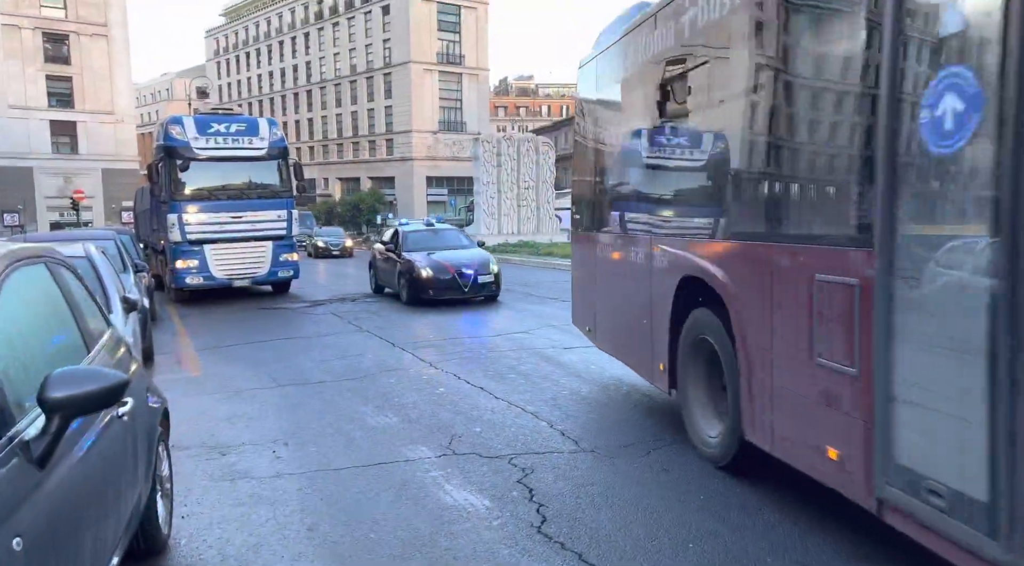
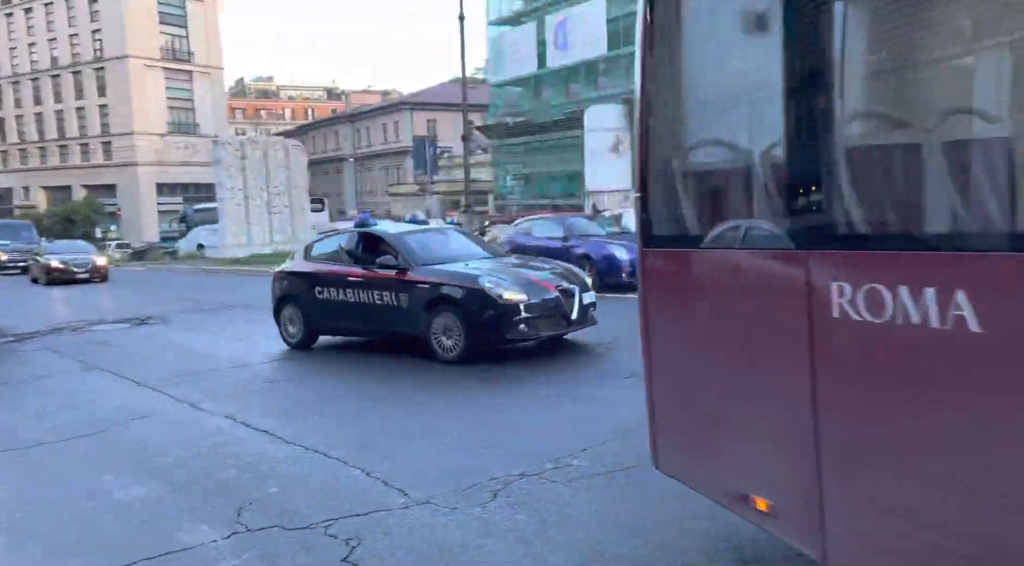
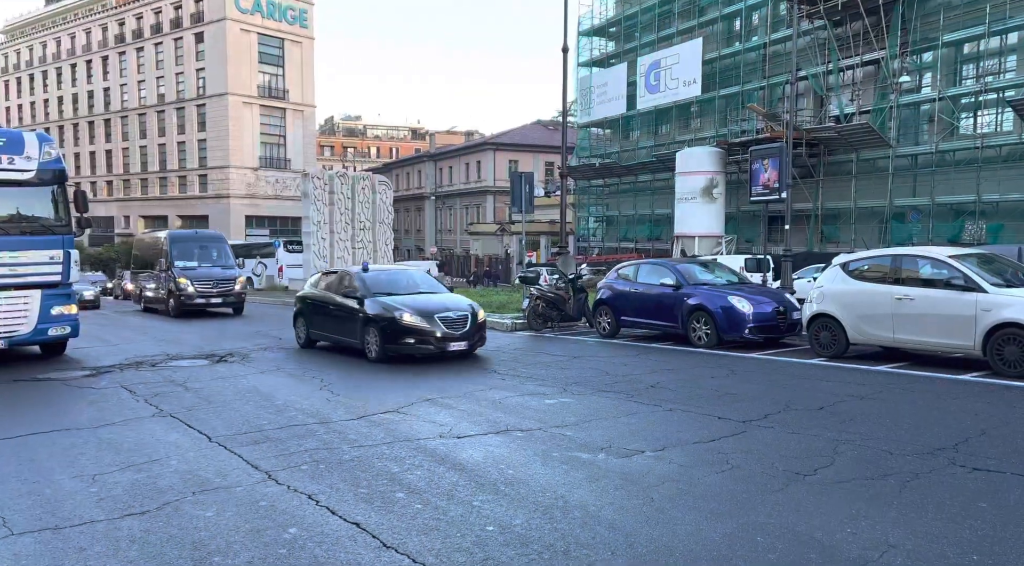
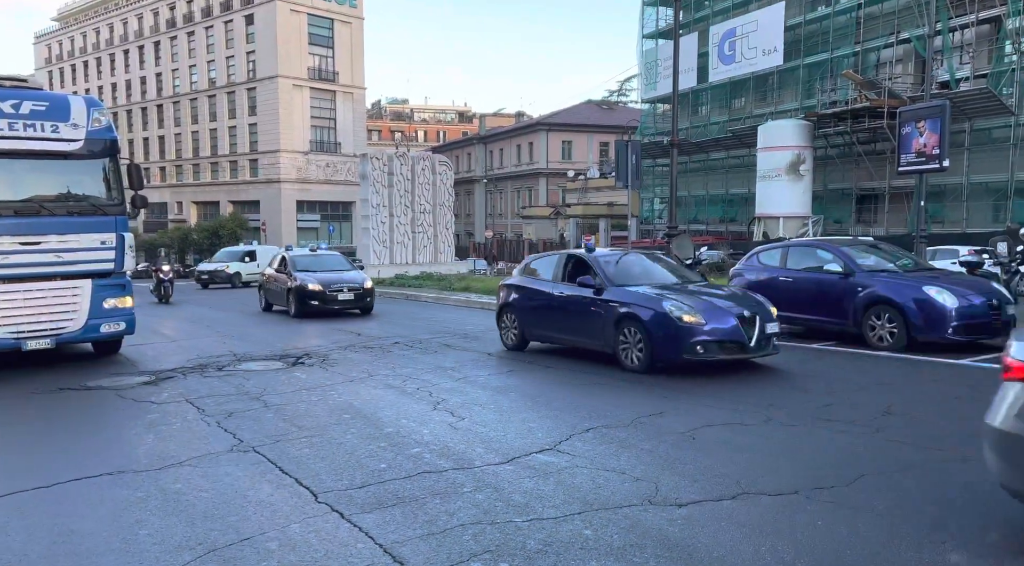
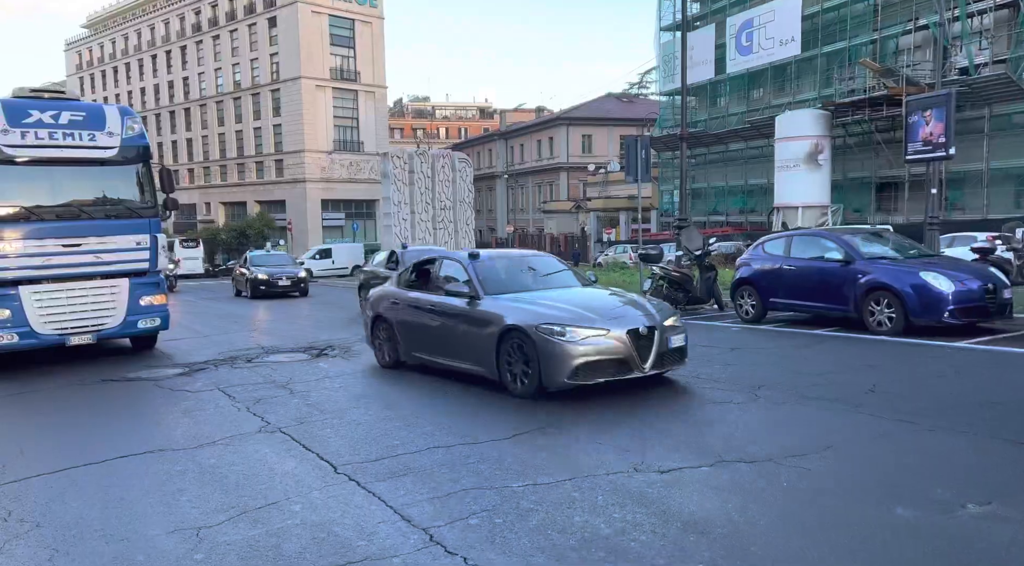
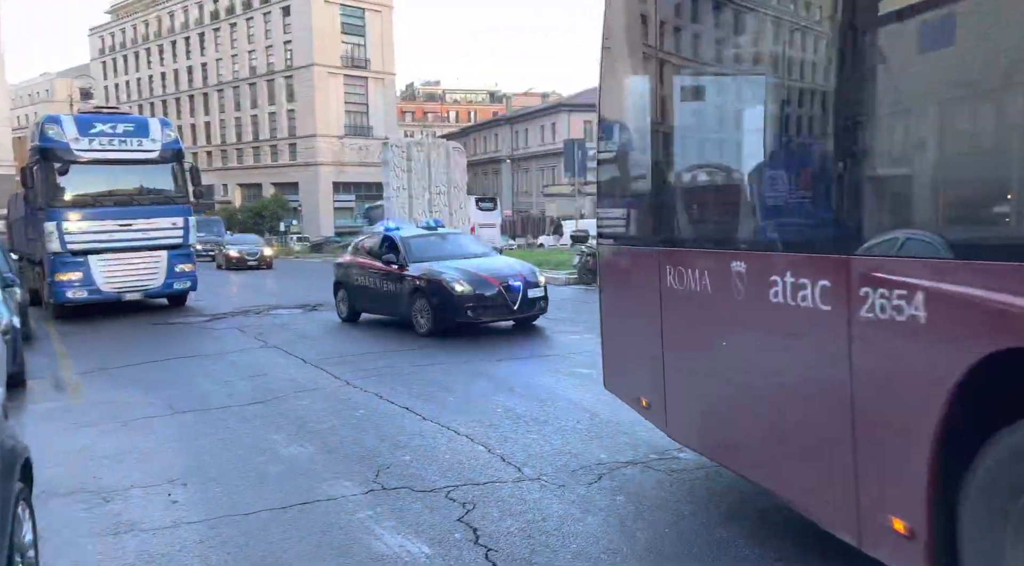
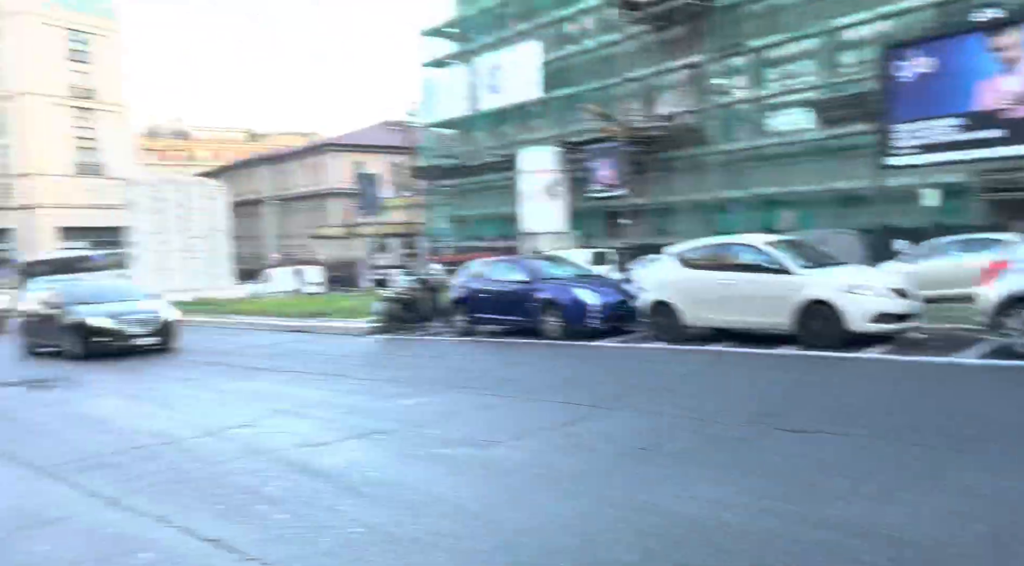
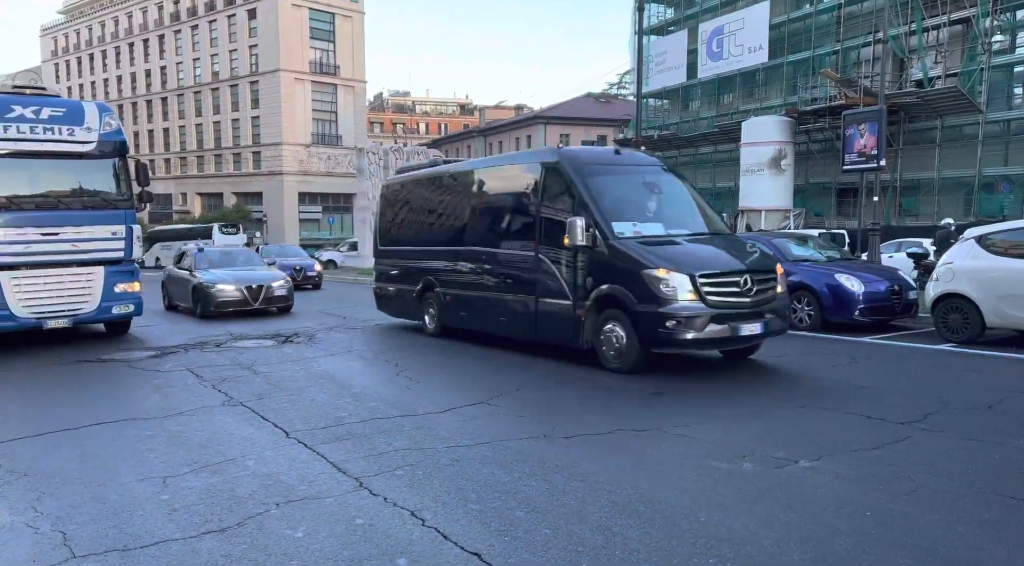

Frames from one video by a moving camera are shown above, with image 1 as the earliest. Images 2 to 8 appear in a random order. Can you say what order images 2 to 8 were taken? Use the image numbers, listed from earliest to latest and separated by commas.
6, 2, 7, 3, 8, 5, 4
